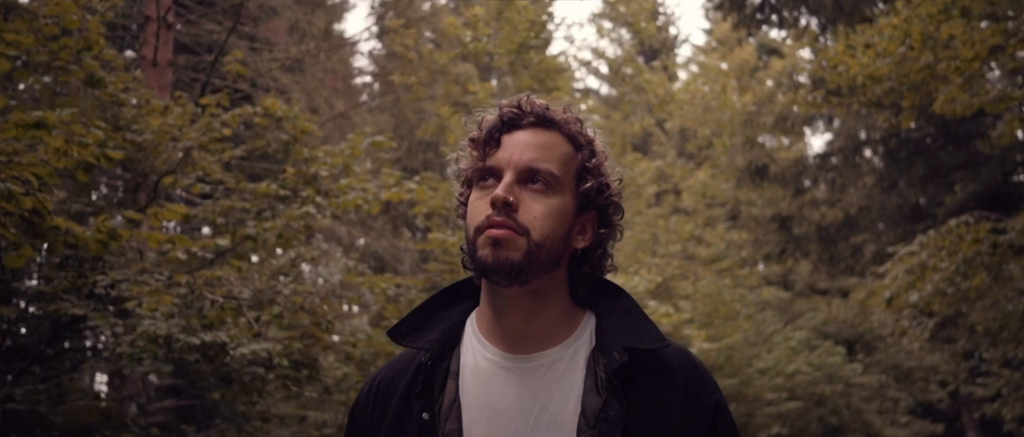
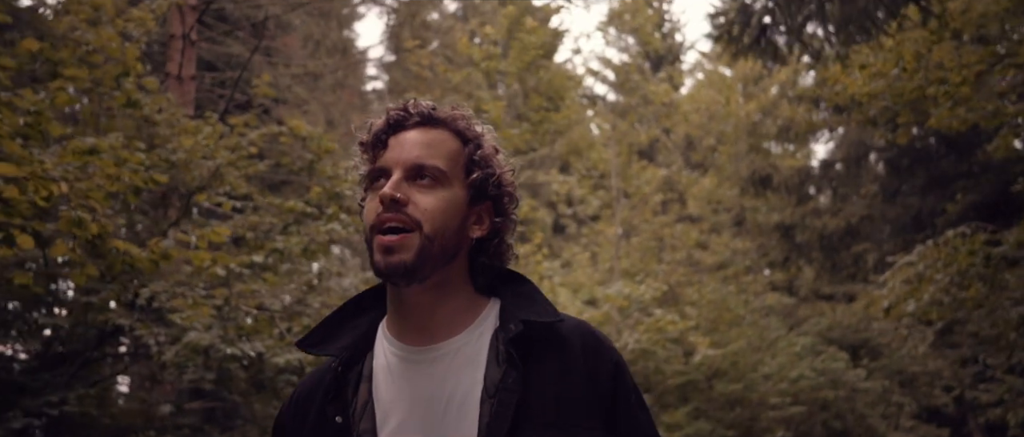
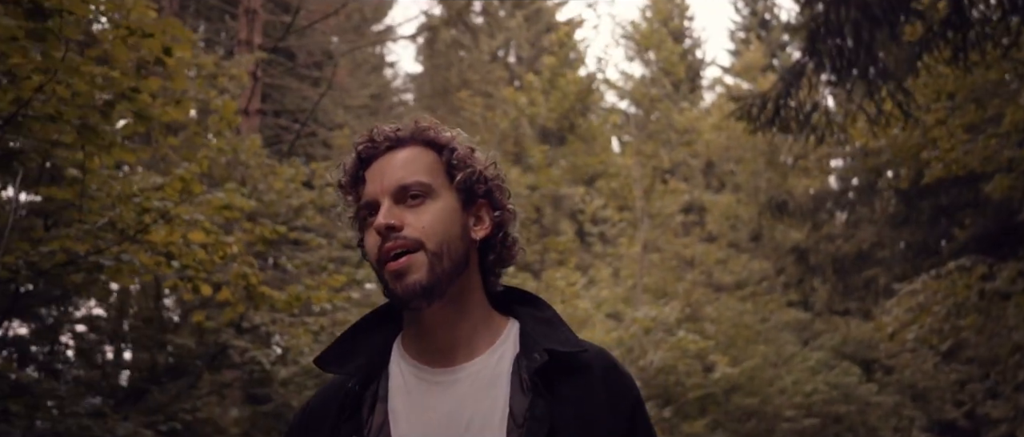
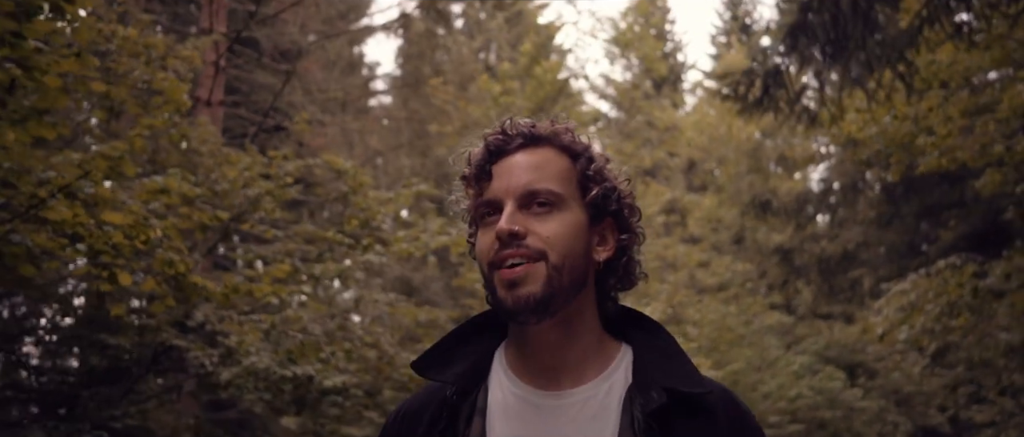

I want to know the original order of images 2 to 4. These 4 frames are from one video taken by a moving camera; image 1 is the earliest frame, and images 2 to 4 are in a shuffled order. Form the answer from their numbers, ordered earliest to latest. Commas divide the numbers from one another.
2, 4, 3
